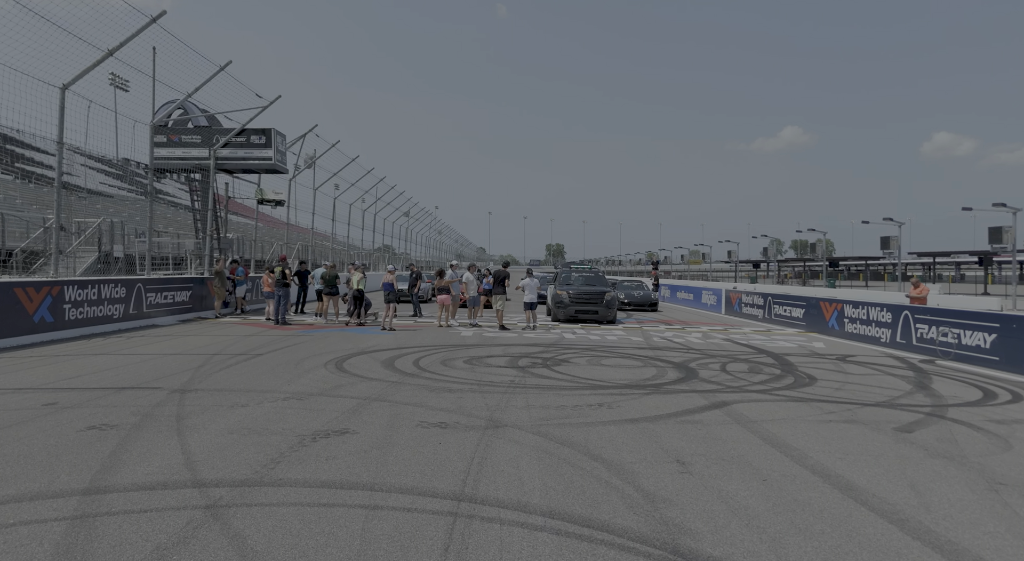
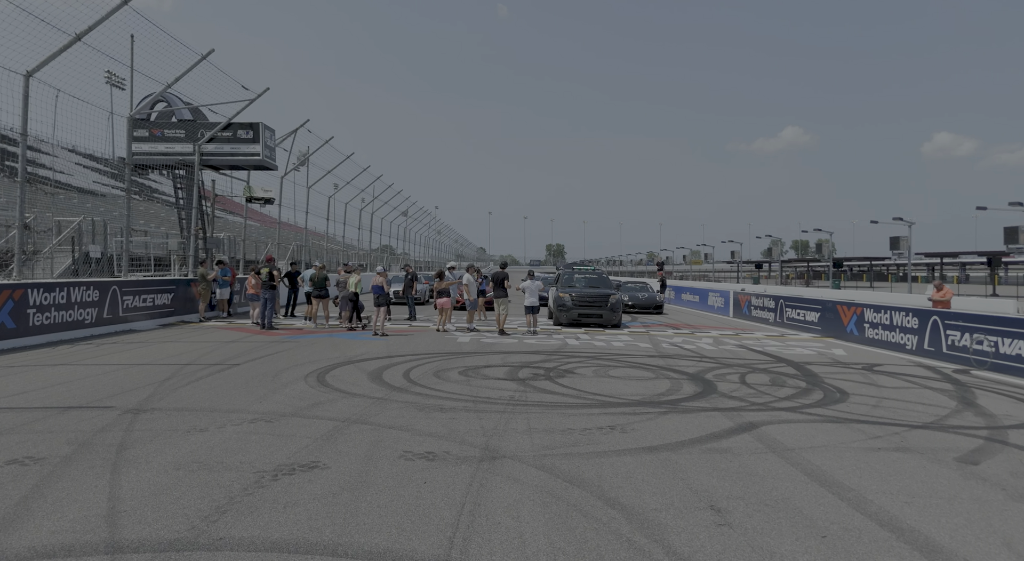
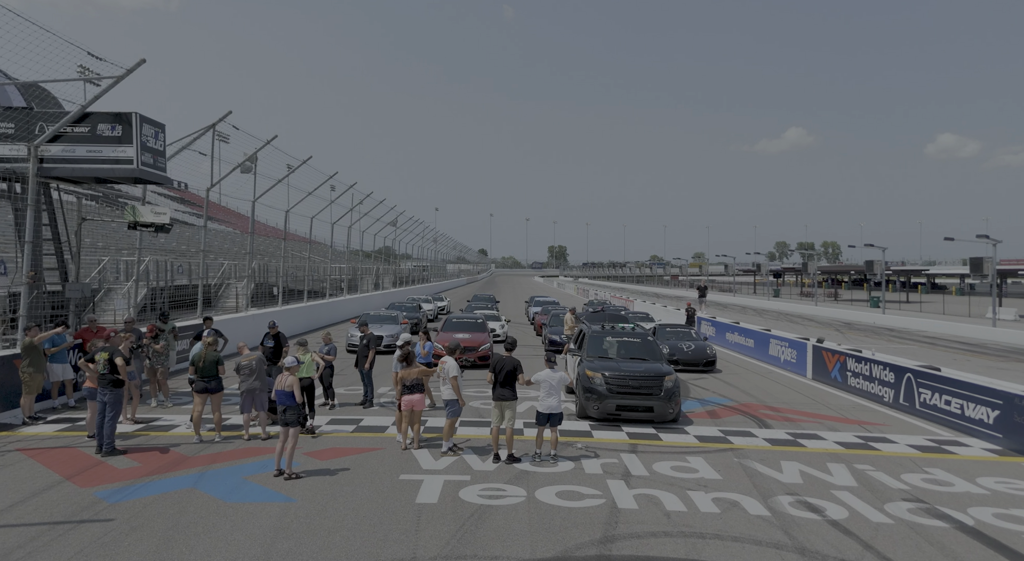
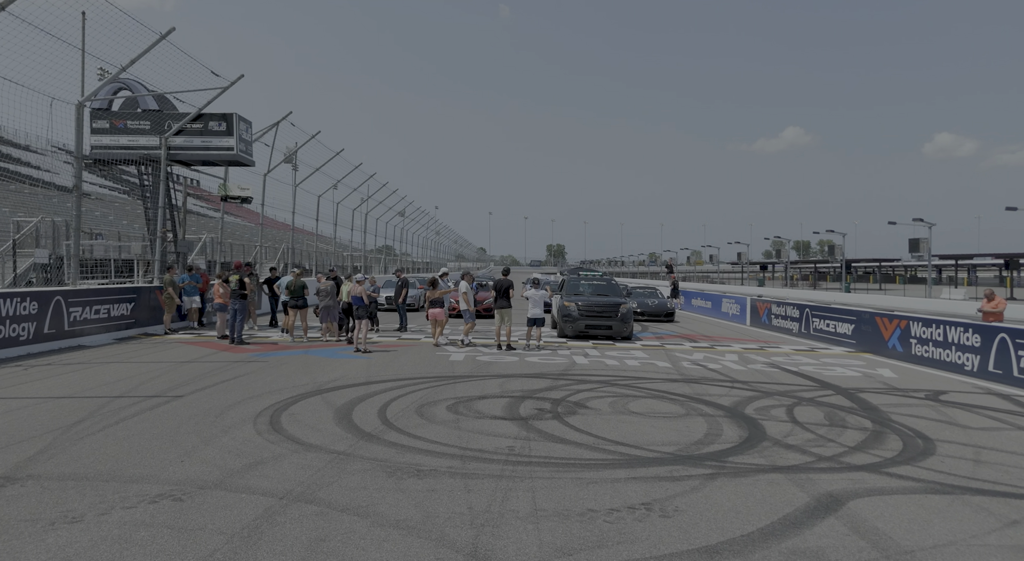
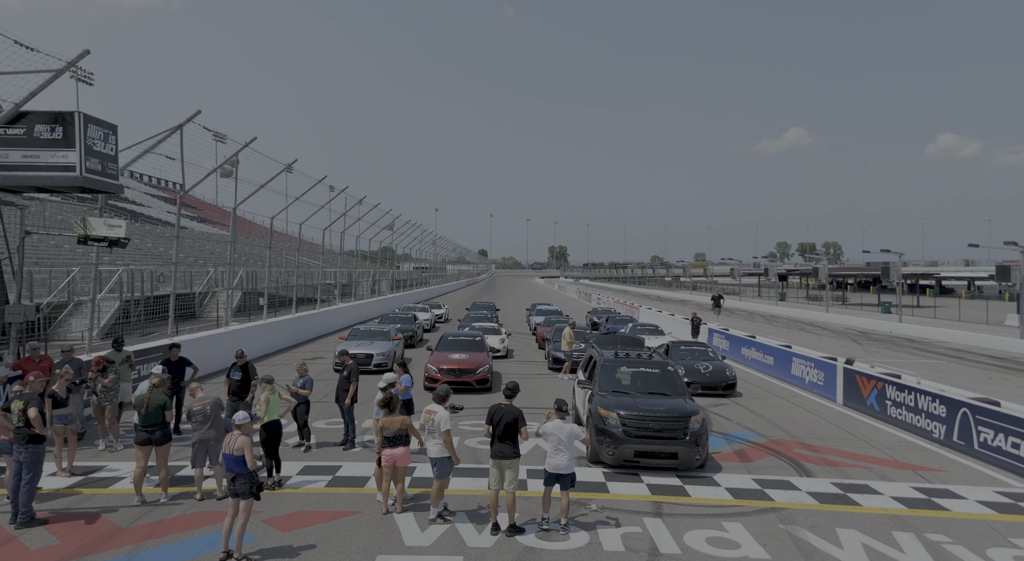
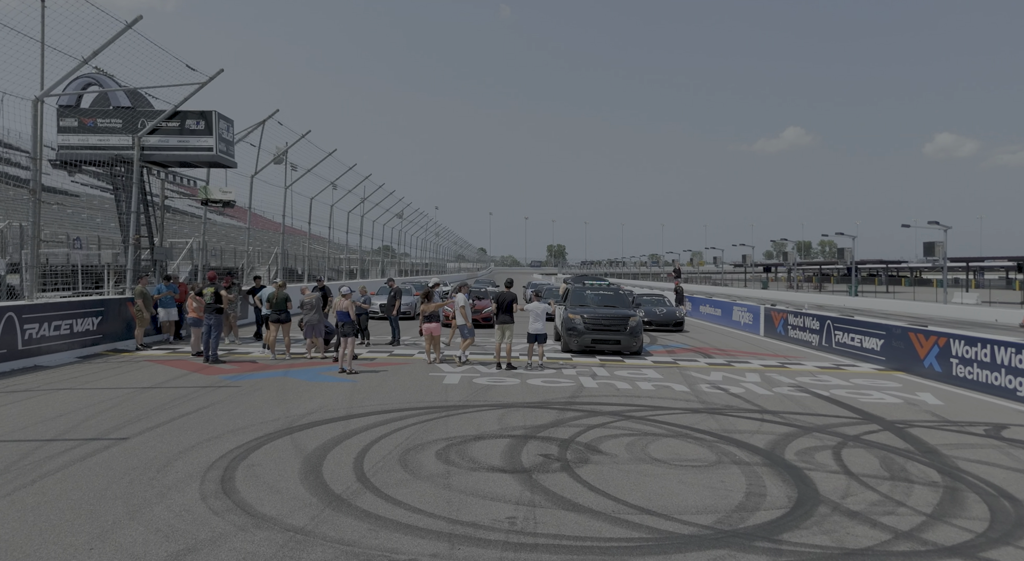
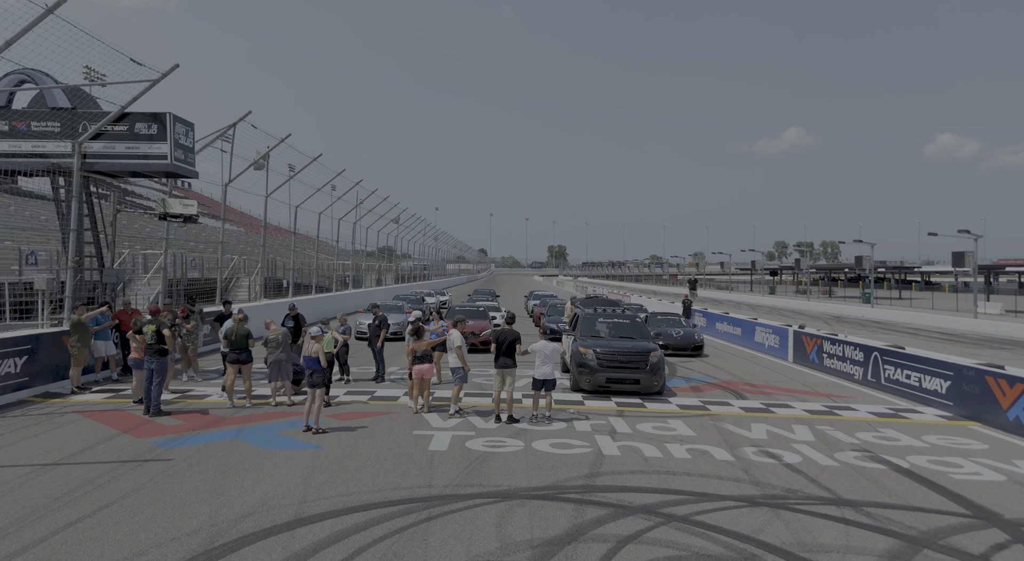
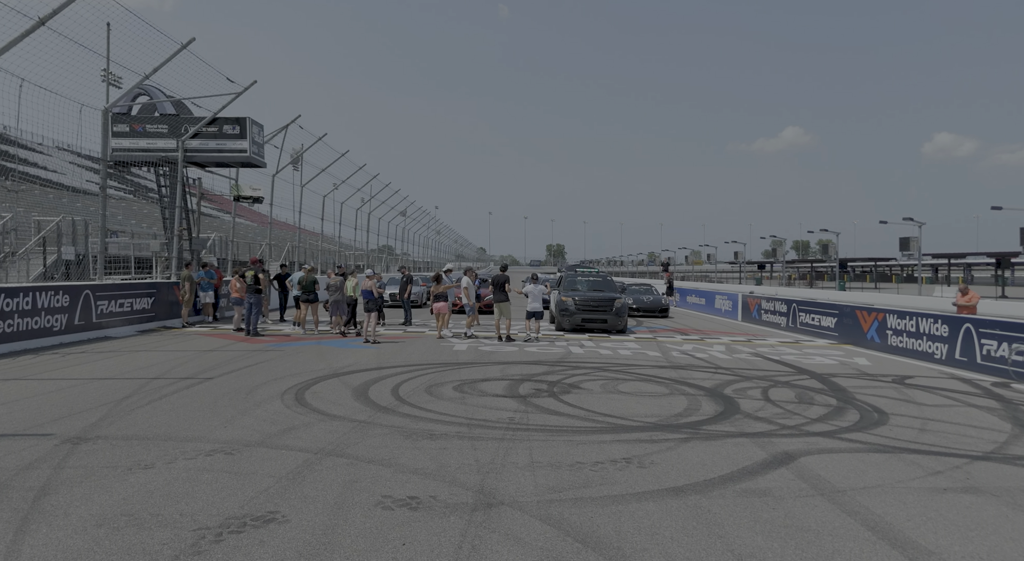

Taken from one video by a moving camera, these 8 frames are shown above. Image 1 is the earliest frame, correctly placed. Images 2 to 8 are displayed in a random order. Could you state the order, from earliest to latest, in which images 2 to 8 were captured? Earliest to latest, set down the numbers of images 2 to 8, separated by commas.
2, 8, 4, 6, 7, 3, 5
